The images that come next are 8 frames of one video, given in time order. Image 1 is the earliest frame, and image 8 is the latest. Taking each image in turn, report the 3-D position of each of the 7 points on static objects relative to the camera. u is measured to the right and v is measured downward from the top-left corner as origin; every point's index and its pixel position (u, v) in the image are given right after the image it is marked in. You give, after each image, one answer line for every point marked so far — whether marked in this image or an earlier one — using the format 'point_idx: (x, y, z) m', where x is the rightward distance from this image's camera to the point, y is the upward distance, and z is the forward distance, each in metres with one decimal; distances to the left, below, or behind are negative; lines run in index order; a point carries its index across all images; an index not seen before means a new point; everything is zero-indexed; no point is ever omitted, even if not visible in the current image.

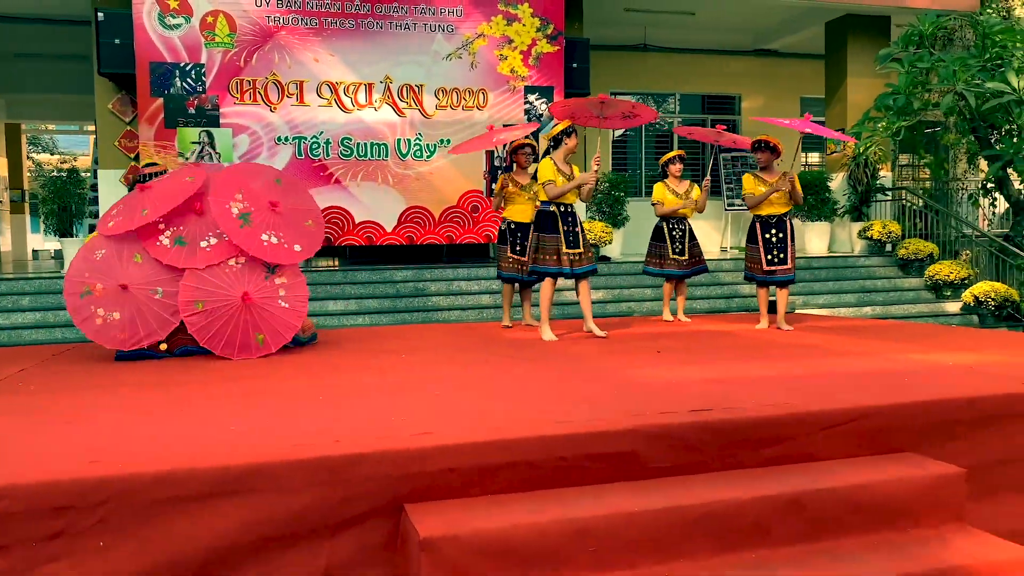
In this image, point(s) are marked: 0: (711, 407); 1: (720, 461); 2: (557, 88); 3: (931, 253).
0: (+0.6, -0.4, +2.6) m
1: (+0.6, -0.5, +2.5) m
2: (+0.4, +2.0, +8.4) m
3: (+4.4, +0.4, +9.0) m
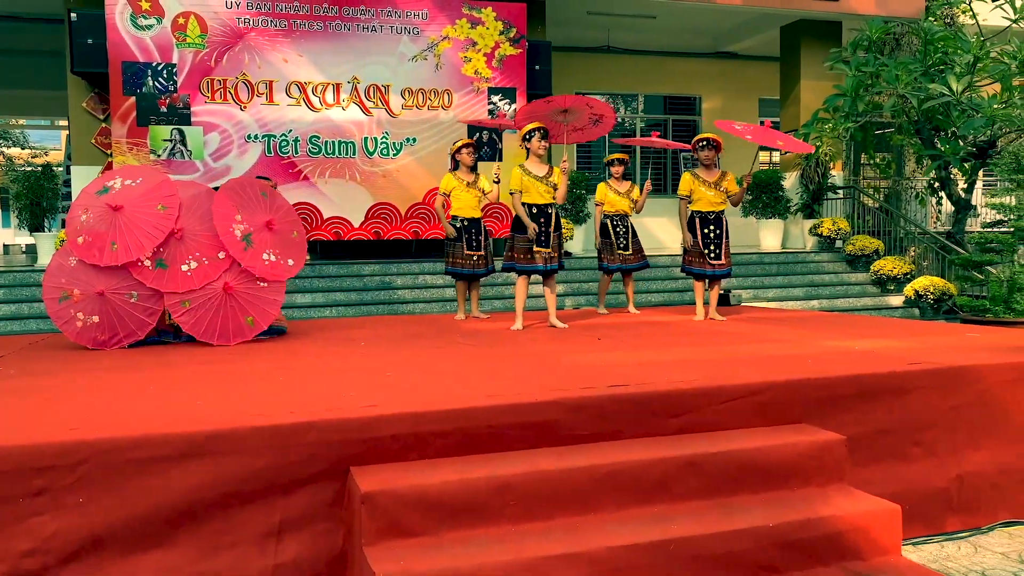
0: (+0.4, -0.3, +2.9) m
1: (+0.4, -0.5, +2.8) m
2: (+0.1, +2.0, +8.7) m
3: (+4.0, +0.4, +9.5) m
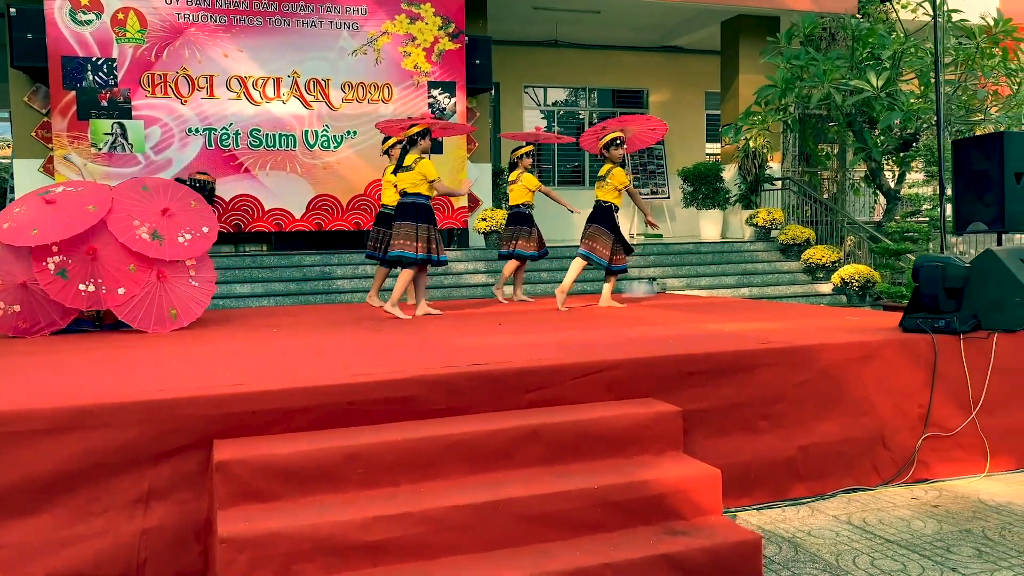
0: (-0.1, -0.3, +3.2) m
1: (-0.1, -0.4, +3.0) m
2: (-0.5, +2.1, +8.9) m
3: (+3.3, +0.6, +9.8) m
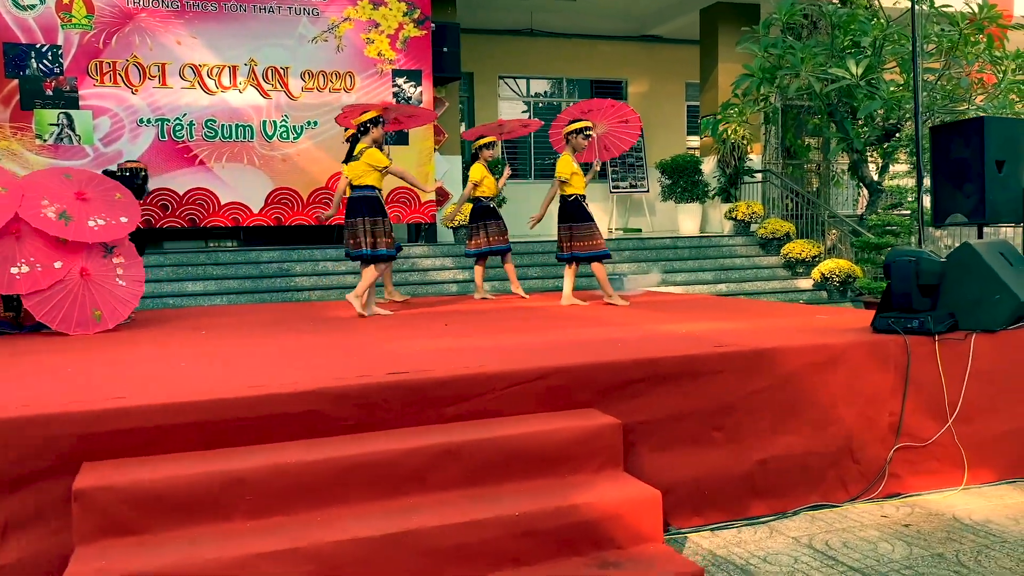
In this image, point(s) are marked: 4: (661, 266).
0: (-0.3, -0.3, +2.8) m
1: (-0.3, -0.4, +2.7) m
2: (-0.9, +2.2, +8.6) m
3: (+3.0, +0.6, +9.5) m
4: (+1.6, +0.2, +9.0) m
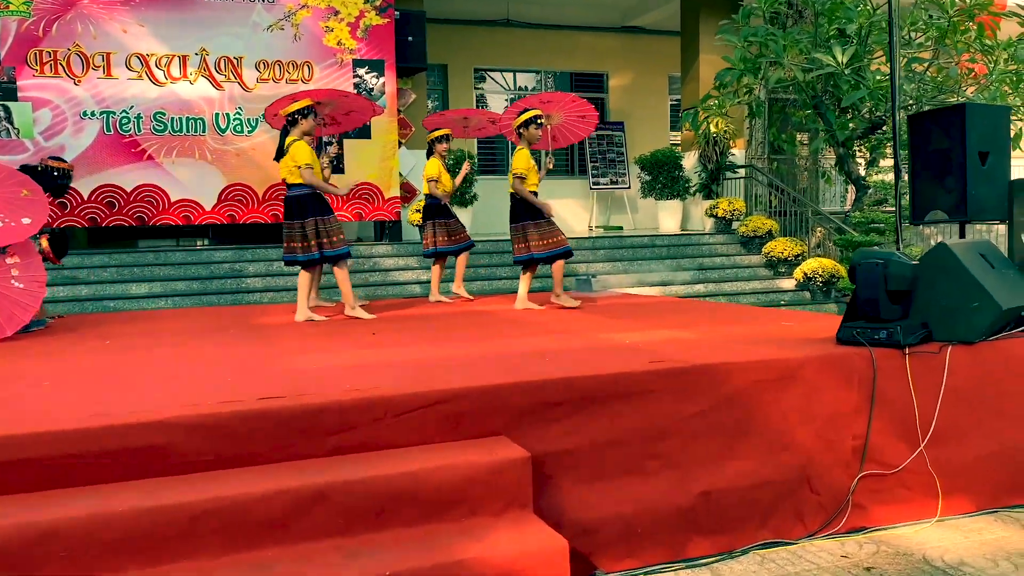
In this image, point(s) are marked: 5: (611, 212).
0: (-0.6, -0.3, +2.4) m
1: (-0.6, -0.4, +2.3) m
2: (-1.2, +2.2, +8.2) m
3: (+2.7, +0.6, +9.1) m
4: (+1.3, +0.2, +8.6) m
5: (+1.3, +1.0, +11.7) m
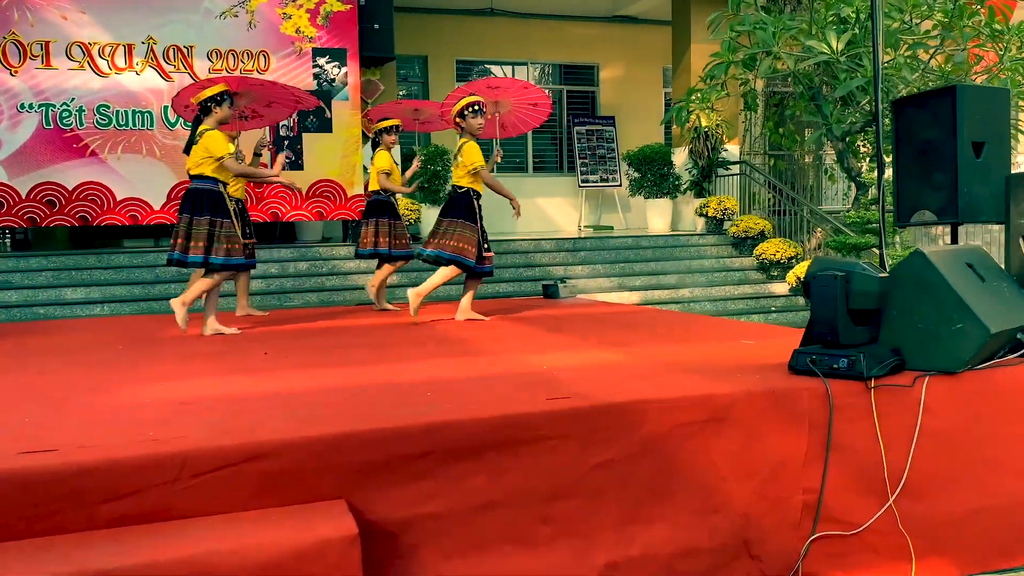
0: (-1.0, -0.4, +1.9) m
1: (-1.0, -0.5, +1.8) m
2: (-1.4, +2.1, +7.7) m
3: (+2.5, +0.6, +8.5) m
4: (+1.0, +0.2, +8.1) m
5: (+1.2, +1.0, +11.1) m
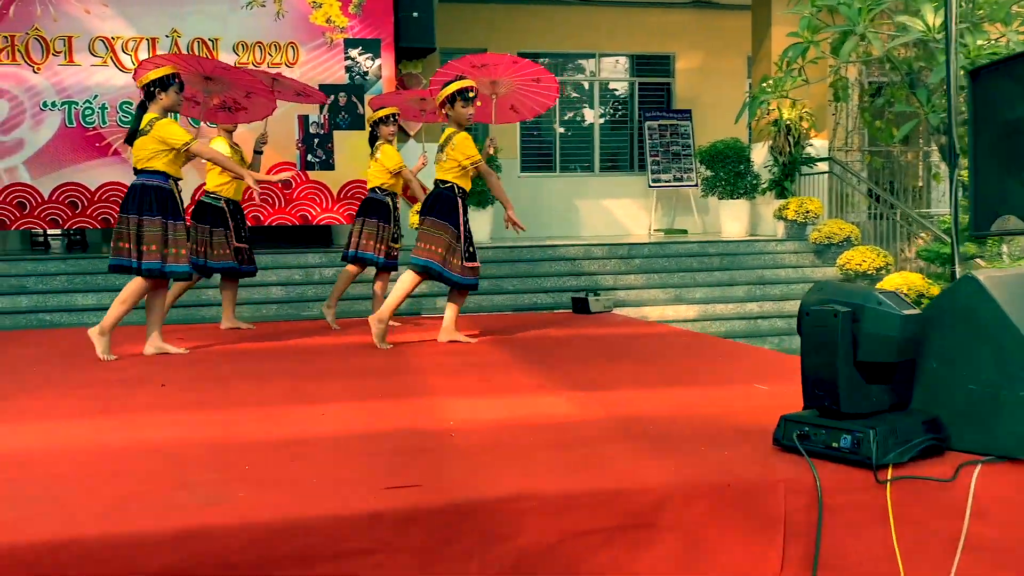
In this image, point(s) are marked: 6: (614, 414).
0: (-1.4, -0.4, +1.4) m
1: (-1.4, -0.5, +1.2) m
2: (-1.0, +2.0, +7.1) m
3: (+2.9, +0.5, +7.5) m
4: (+1.4, +0.1, +7.2) m
5: (+1.9, +0.9, +10.2) m
6: (+0.3, -0.3, +2.2) m
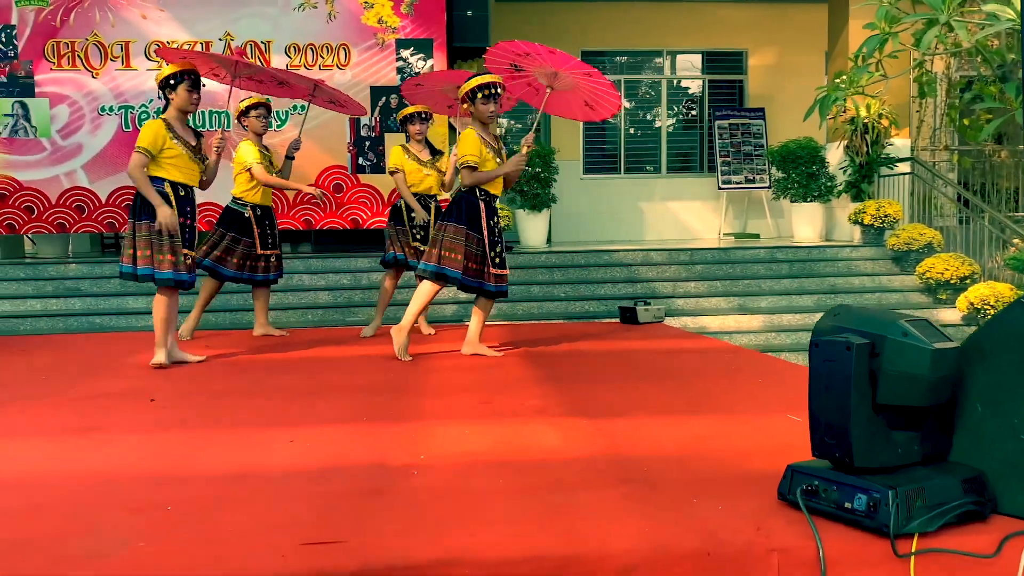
0: (-1.5, -0.4, +1.3) m
1: (-1.5, -0.6, +1.1) m
2: (-0.6, +2.0, +7.0) m
3: (+3.4, +0.4, +6.9) m
4: (+1.8, 0.0, +6.8) m
5: (+2.7, +0.8, +9.8) m
6: (+0.2, -0.4, +2.0) m
